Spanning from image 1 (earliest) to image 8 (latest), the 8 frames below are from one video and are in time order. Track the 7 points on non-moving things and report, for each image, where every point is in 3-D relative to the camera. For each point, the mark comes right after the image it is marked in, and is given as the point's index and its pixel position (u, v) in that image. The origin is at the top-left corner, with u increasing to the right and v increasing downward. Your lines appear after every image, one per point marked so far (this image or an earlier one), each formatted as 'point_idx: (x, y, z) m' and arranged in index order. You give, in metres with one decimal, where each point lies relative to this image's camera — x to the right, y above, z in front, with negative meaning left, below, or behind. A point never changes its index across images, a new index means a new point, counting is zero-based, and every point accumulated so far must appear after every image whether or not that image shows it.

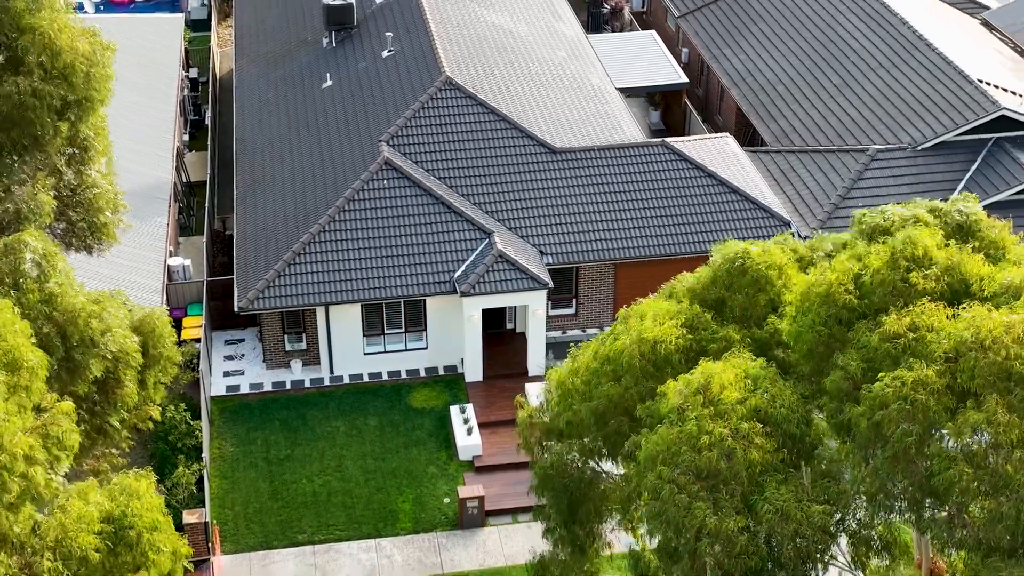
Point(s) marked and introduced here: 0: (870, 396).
0: (+2.8, -0.8, +12.4) m
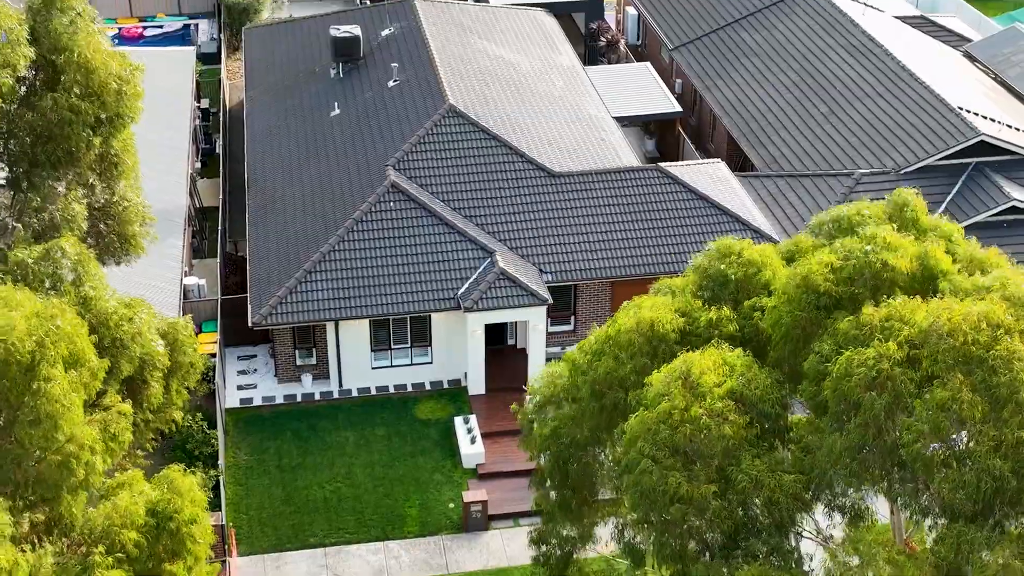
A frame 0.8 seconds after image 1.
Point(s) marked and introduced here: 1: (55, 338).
0: (+2.9, -0.8, +13.7) m
1: (-4.1, -0.3, +13.9) m
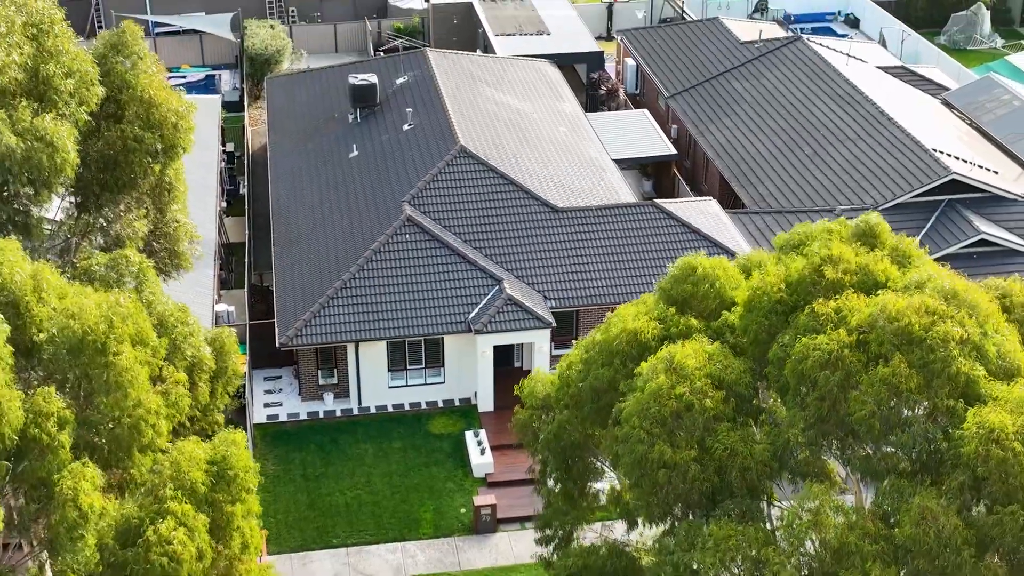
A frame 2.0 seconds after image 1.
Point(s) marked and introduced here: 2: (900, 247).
0: (+3.0, -0.7, +16.0) m
1: (-4.1, -0.3, +16.3) m
2: (+4.4, +0.5, +18.1) m
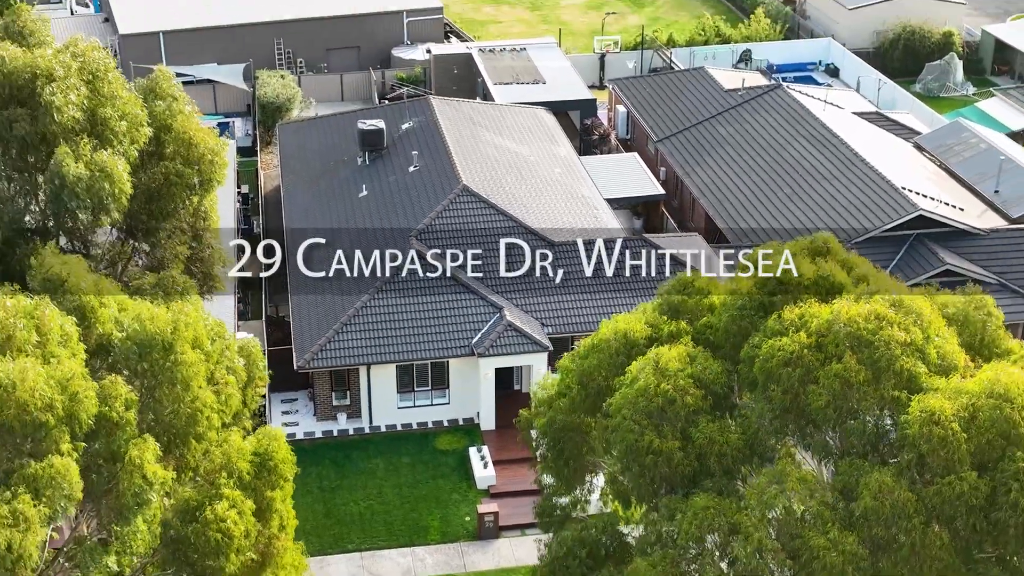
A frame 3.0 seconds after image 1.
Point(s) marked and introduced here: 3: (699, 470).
0: (+3.0, -0.8, +18.5) m
1: (-4.0, -0.4, +18.7) m
2: (+4.4, +0.4, +20.6) m
3: (+2.2, -2.1, +18.5) m
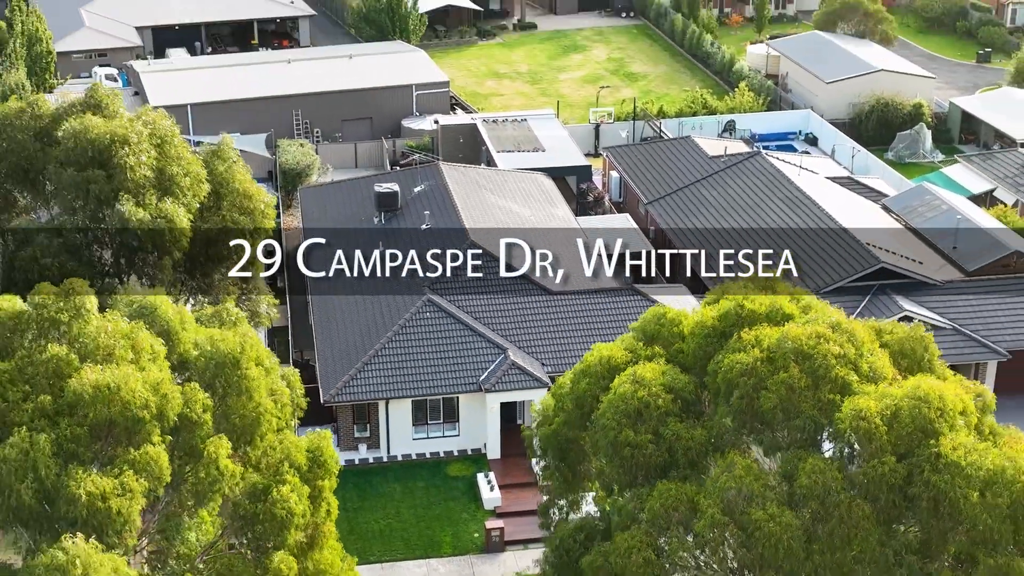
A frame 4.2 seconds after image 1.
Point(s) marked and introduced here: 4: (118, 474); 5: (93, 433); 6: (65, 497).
0: (+3.1, -1.2, +22.4) m
1: (-3.9, -0.8, +22.7) m
2: (+4.5, -0.1, +24.6) m
3: (+2.3, -2.5, +22.3) m
4: (-4.9, -2.3, +19.4) m
5: (-5.3, -1.8, +19.7) m
6: (-5.4, -2.5, +18.8) m
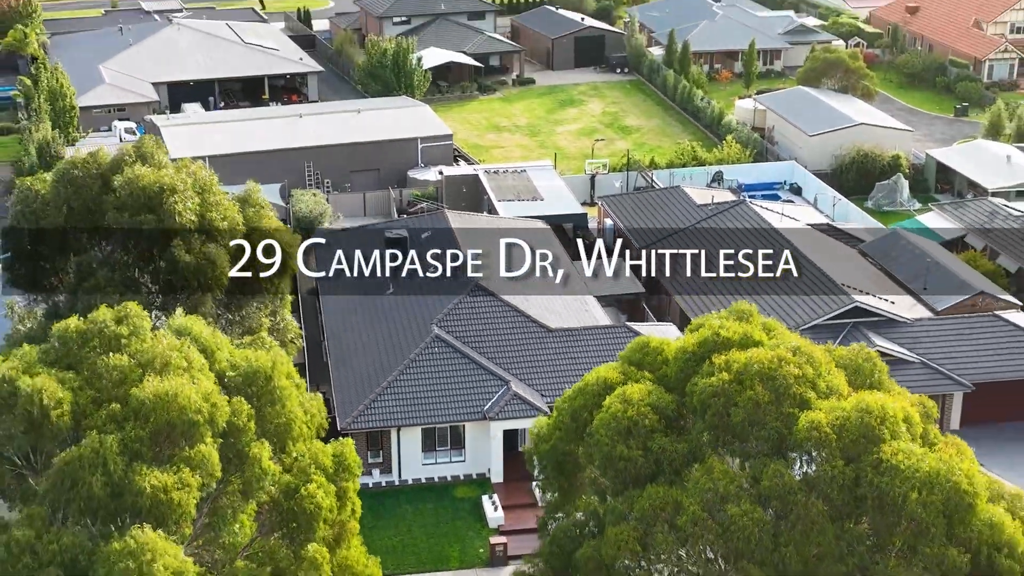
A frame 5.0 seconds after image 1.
0: (+3.2, -1.6, +25.6) m
1: (-3.9, -1.3, +25.8) m
2: (+4.6, -0.6, +27.8) m
3: (+2.4, -3.0, +25.4) m
4: (-4.8, -2.7, +22.5) m
5: (-5.2, -2.2, +22.9) m
6: (-5.3, -2.9, +21.9) m
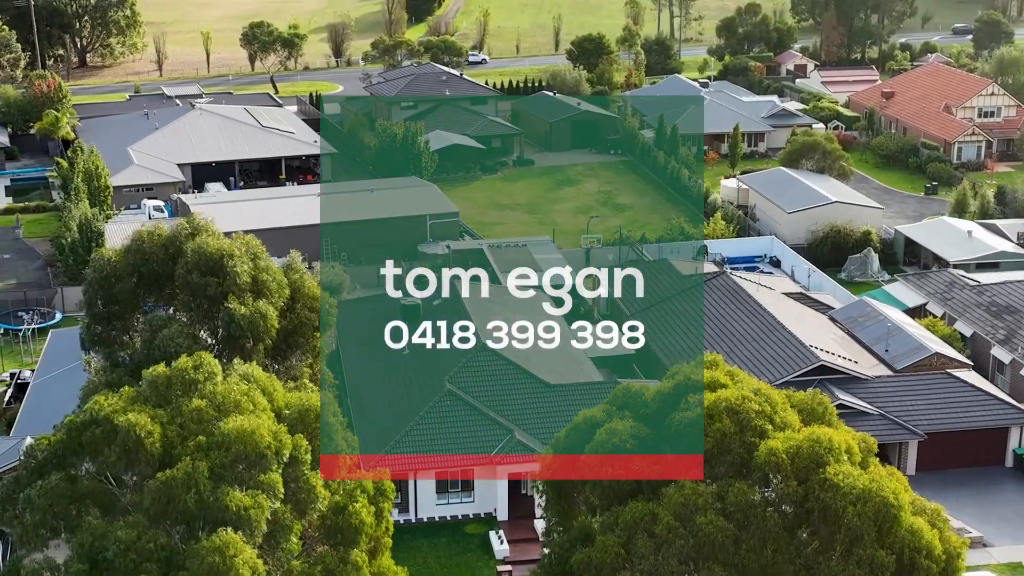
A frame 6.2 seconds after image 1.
0: (+3.3, -2.6, +30.8) m
1: (-3.7, -2.3, +31.1) m
2: (+4.7, -1.7, +33.1) m
3: (+2.5, -4.0, +30.6) m
4: (-4.7, -3.6, +27.7) m
5: (-5.1, -3.1, +28.1) m
6: (-5.2, -3.7, +27.0) m
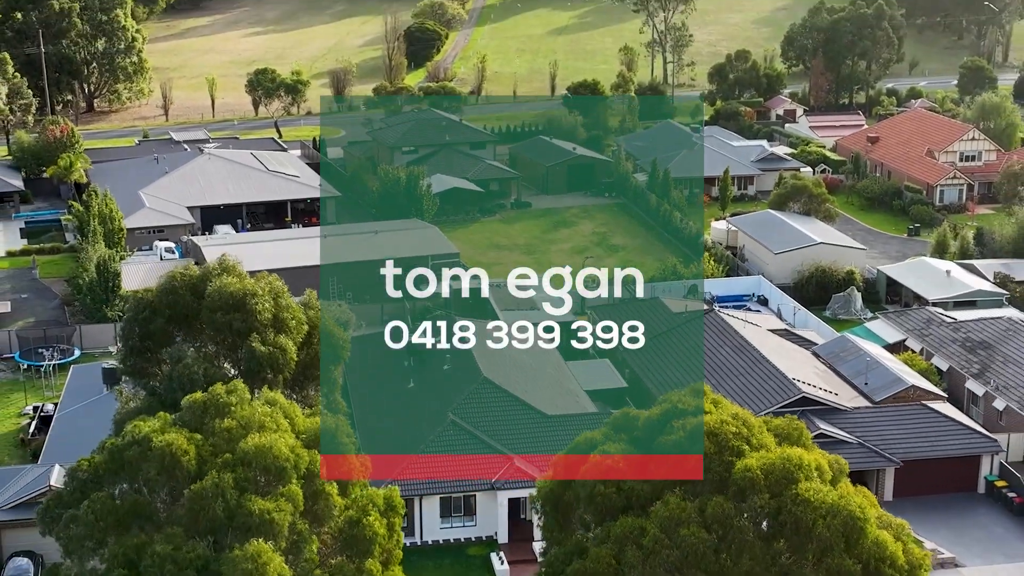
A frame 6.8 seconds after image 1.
0: (+3.3, -3.4, +33.7) m
1: (-3.7, -3.1, +33.9) m
2: (+4.7, -2.5, +36.0) m
3: (+2.5, -4.7, +33.4) m
4: (-4.7, -4.2, +30.5) m
5: (-5.1, -3.8, +30.9) m
6: (-5.1, -4.3, +29.9) m
